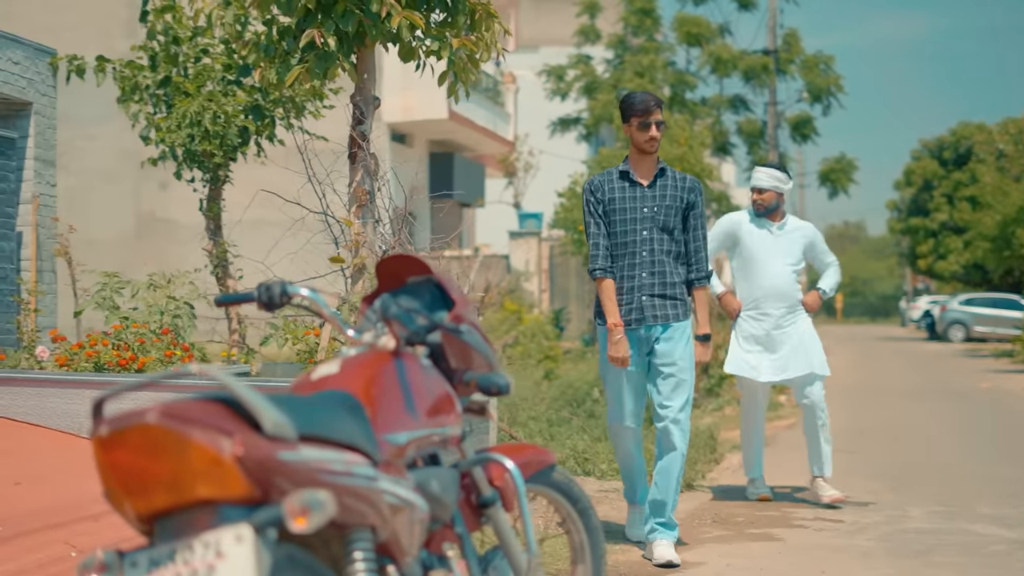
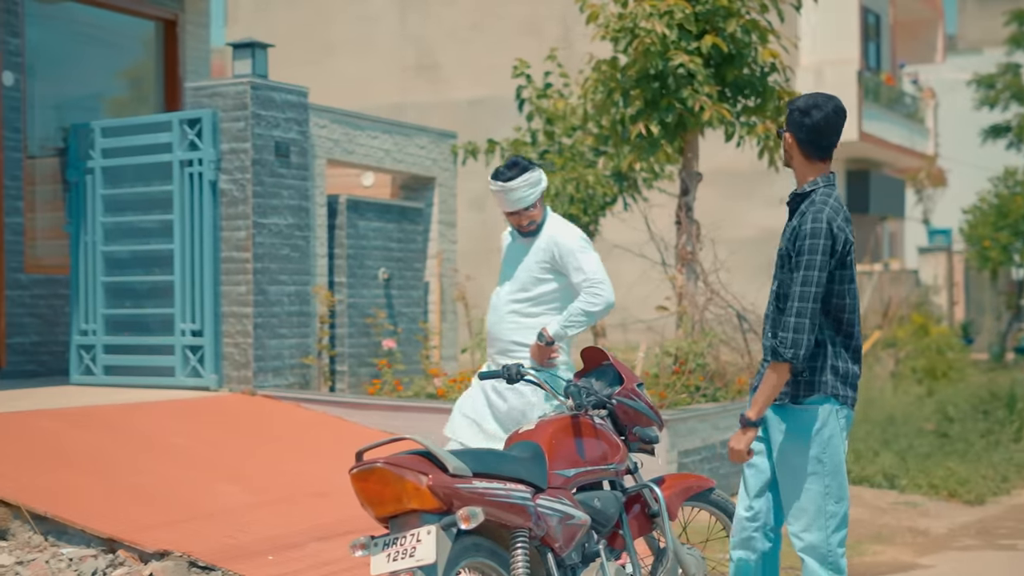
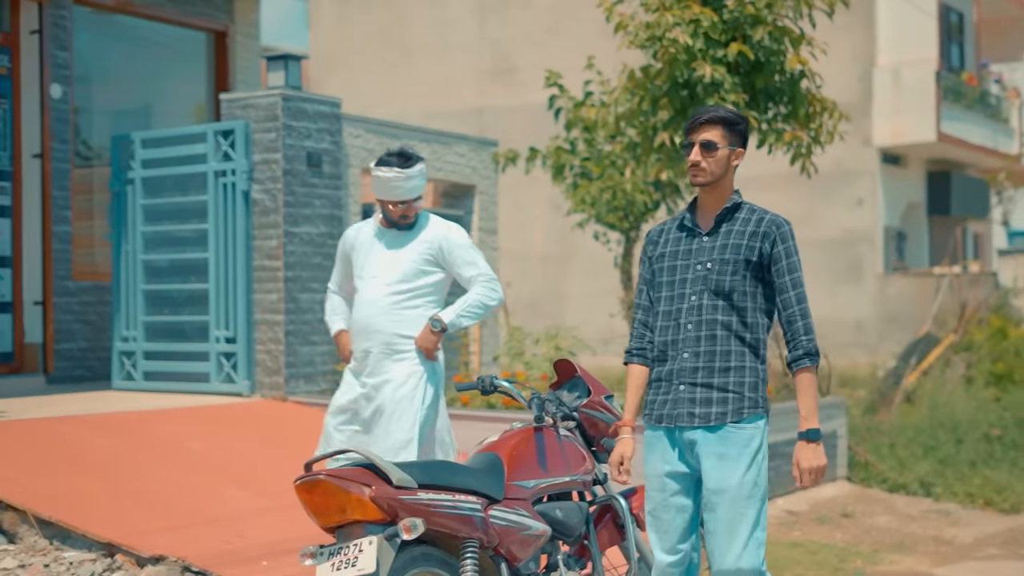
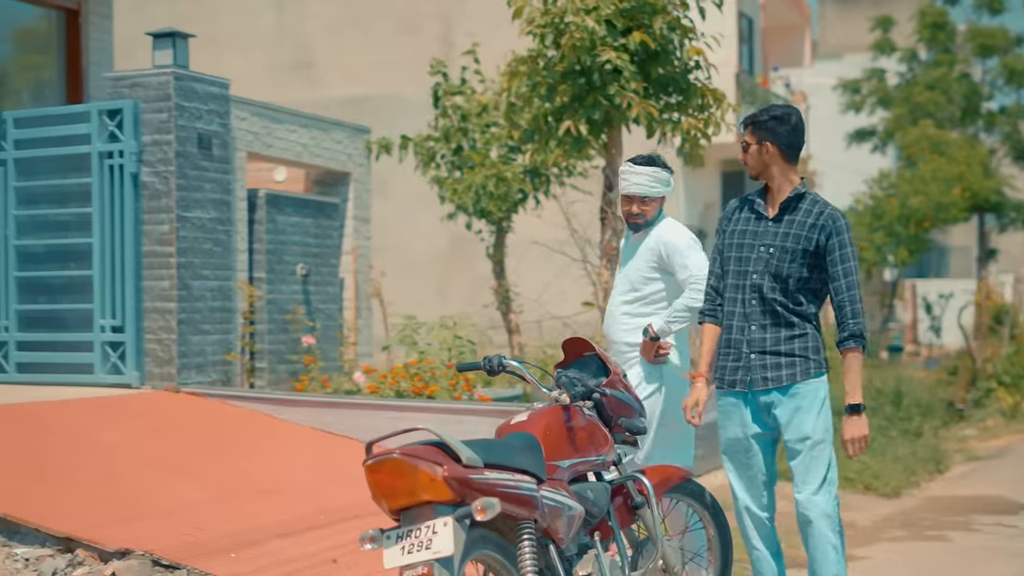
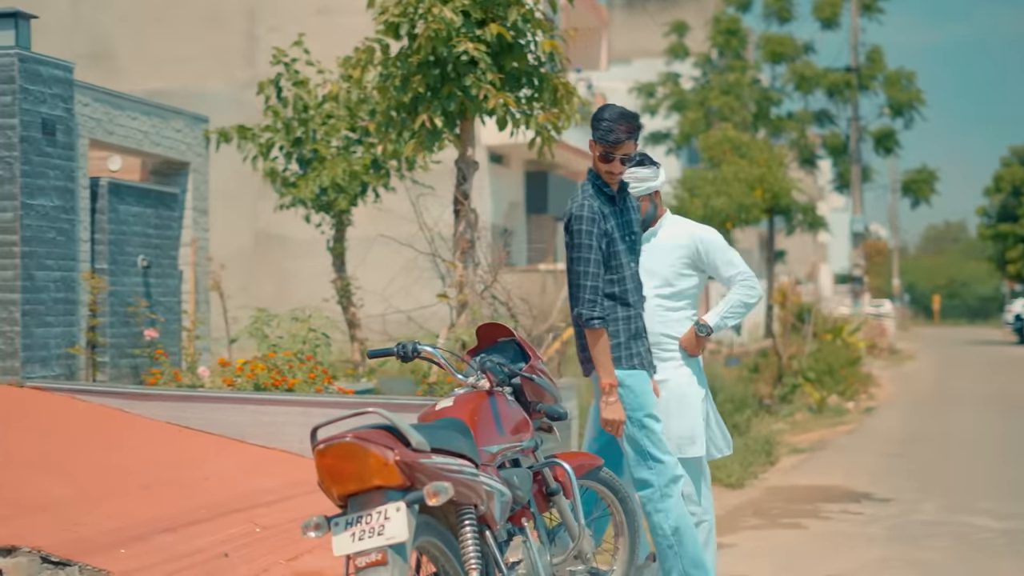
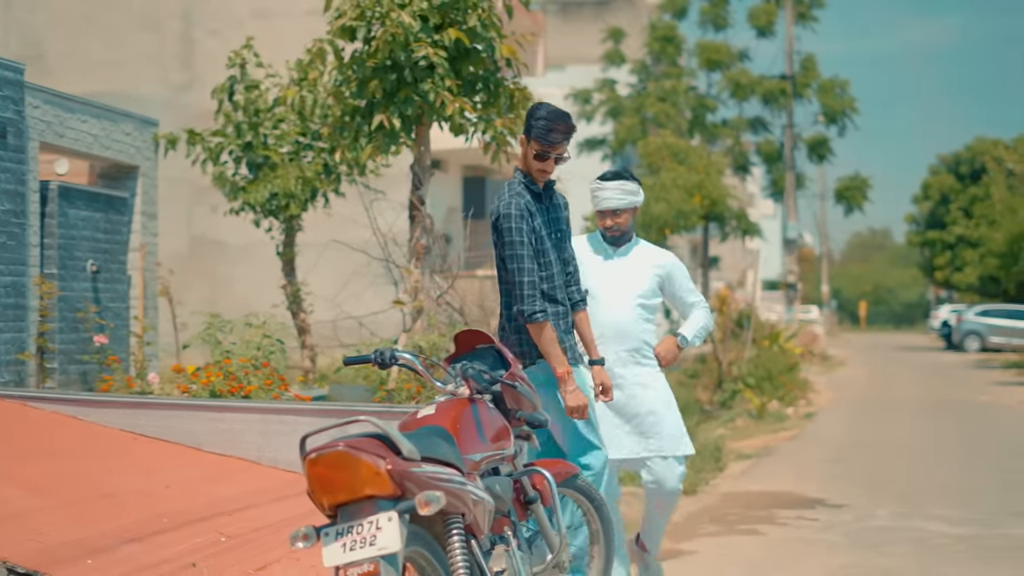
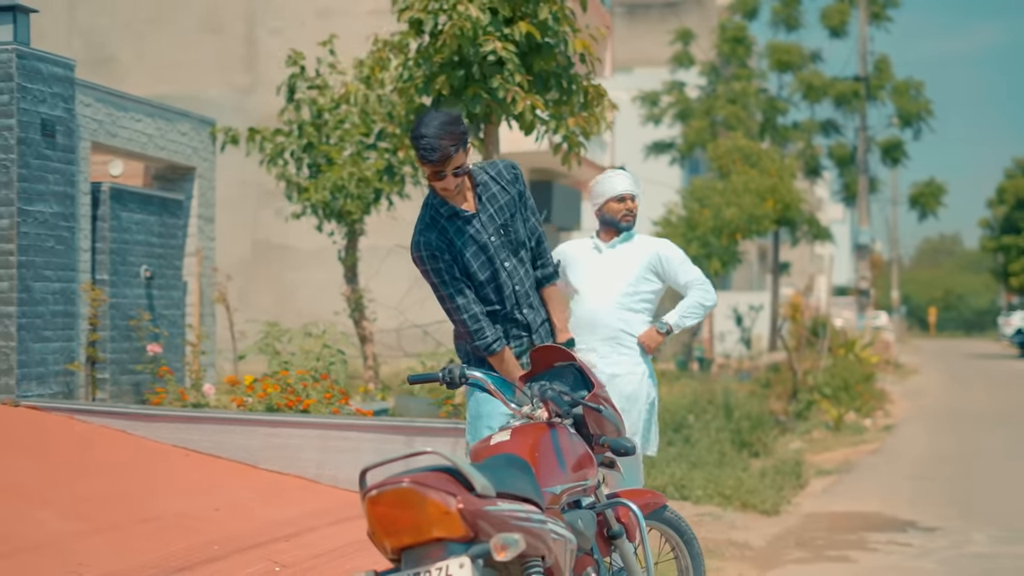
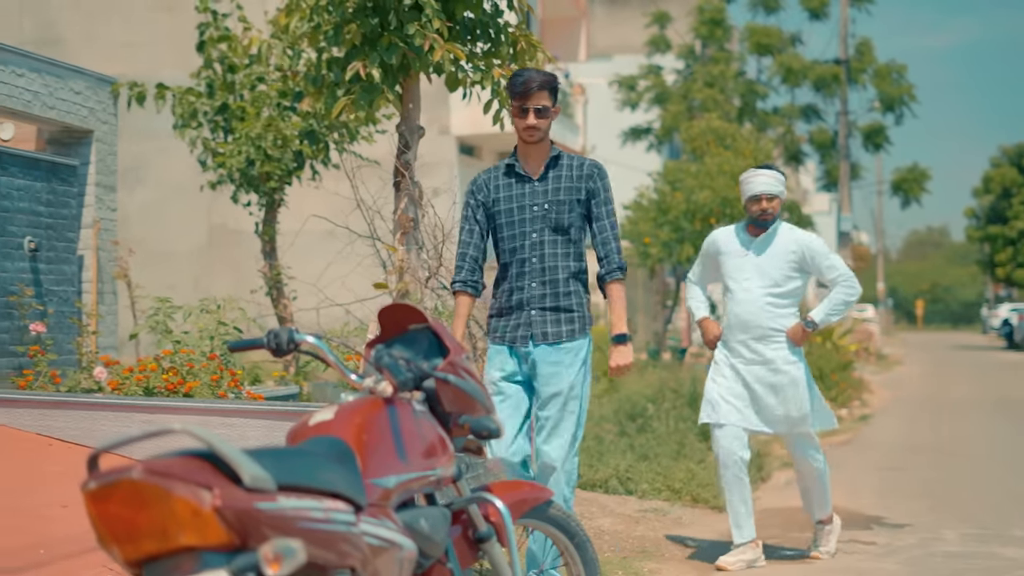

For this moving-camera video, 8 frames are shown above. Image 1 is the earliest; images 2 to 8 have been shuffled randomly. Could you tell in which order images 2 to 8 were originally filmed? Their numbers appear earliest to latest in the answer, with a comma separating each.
8, 7, 6, 5, 4, 2, 3
